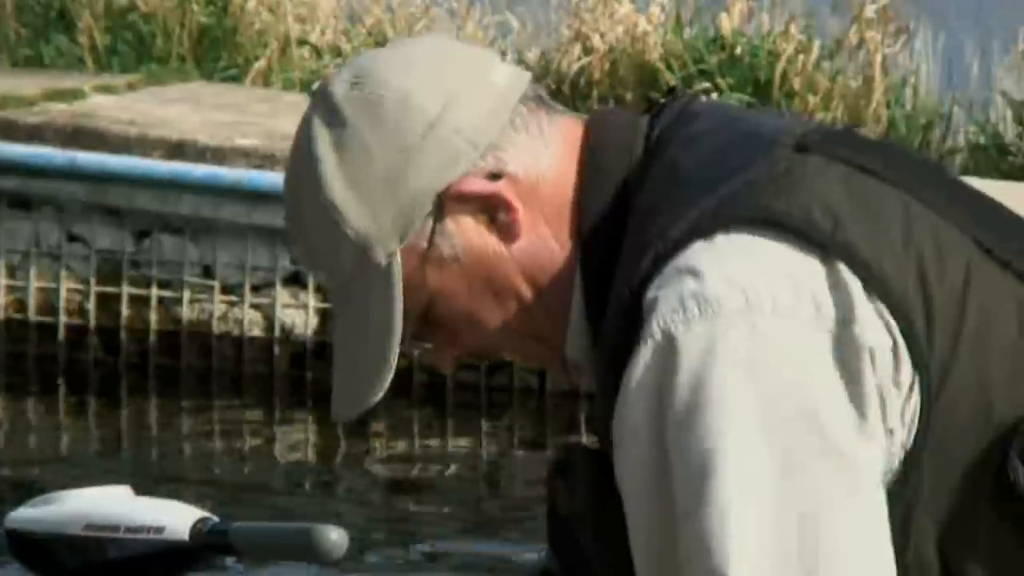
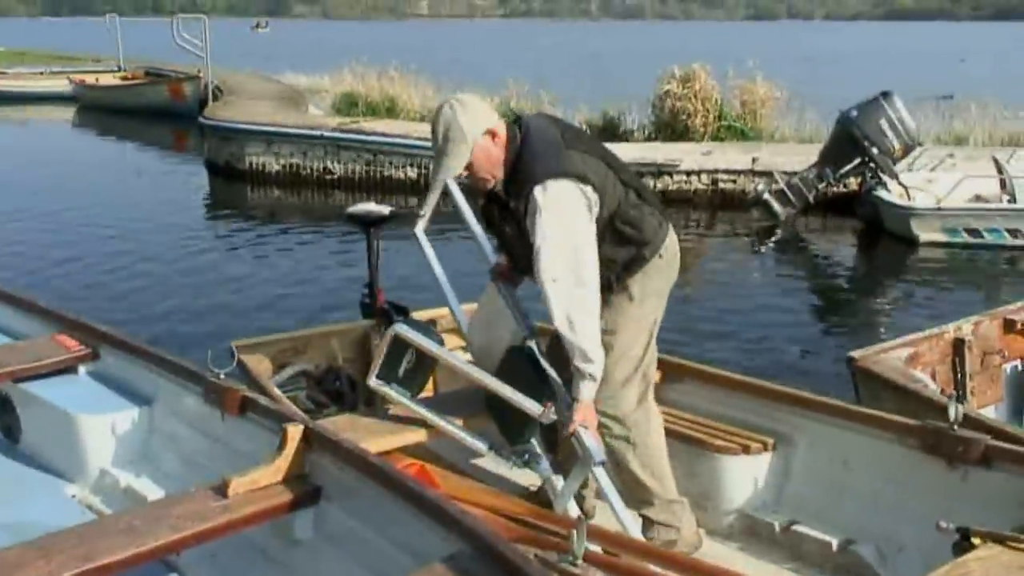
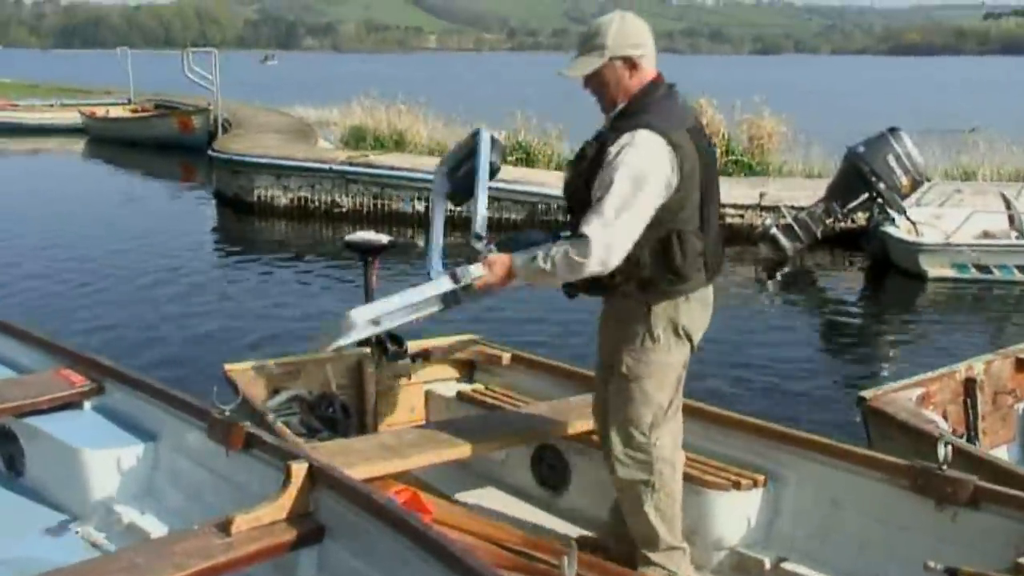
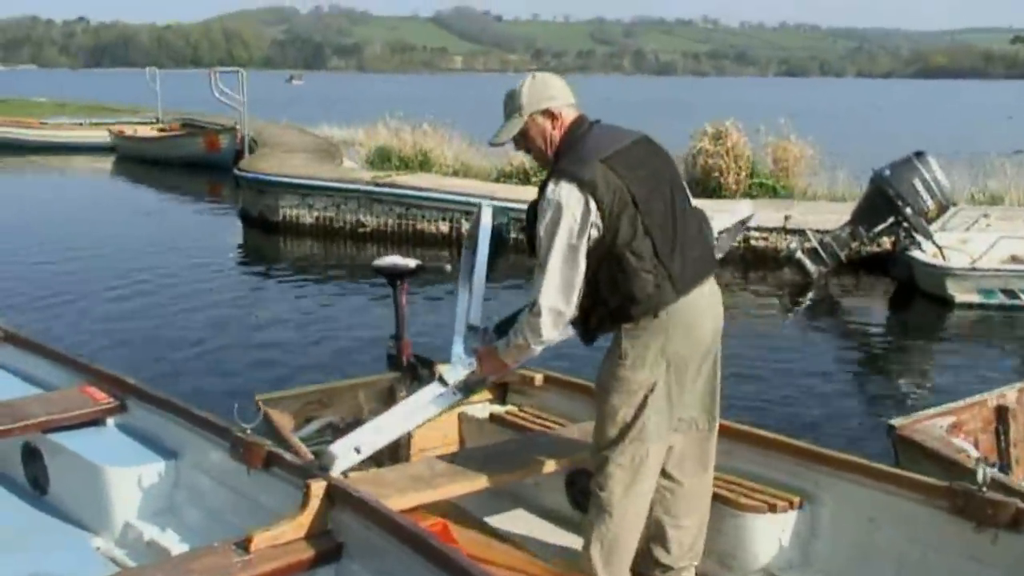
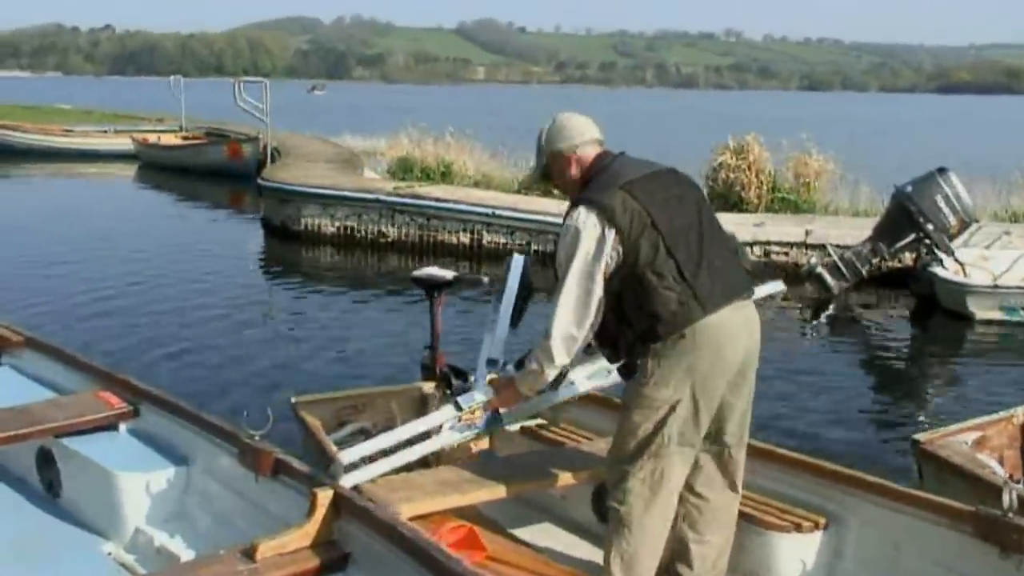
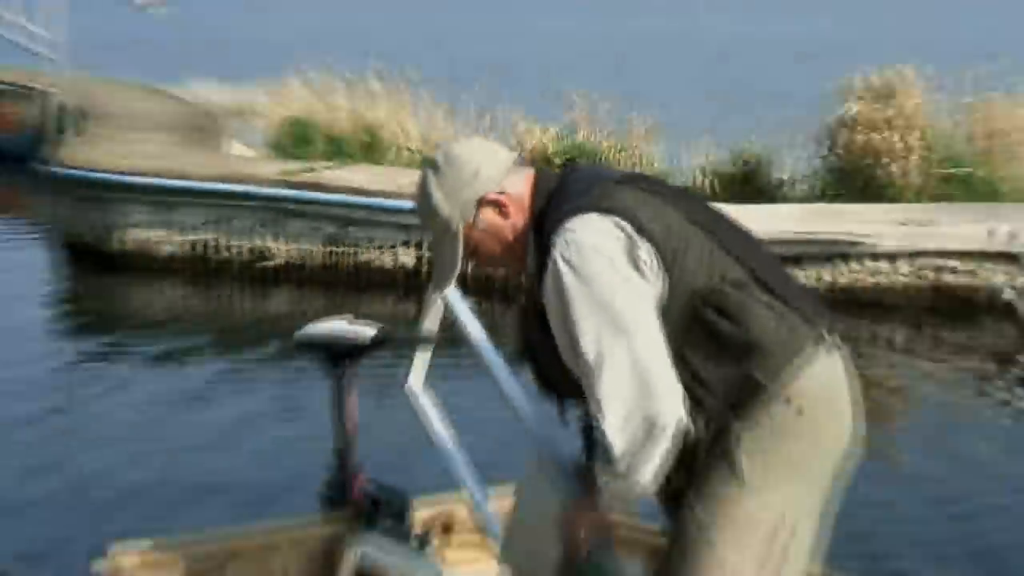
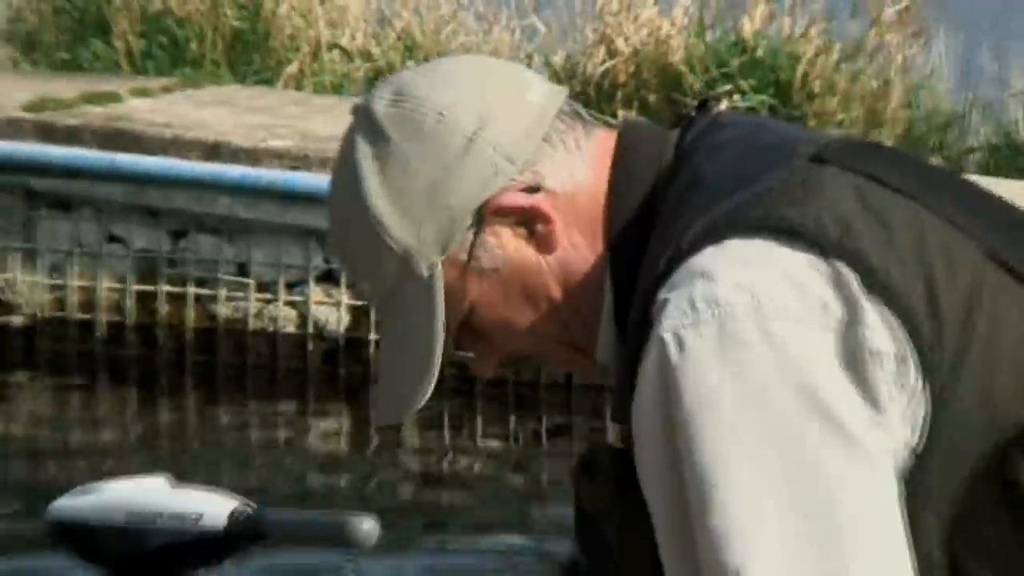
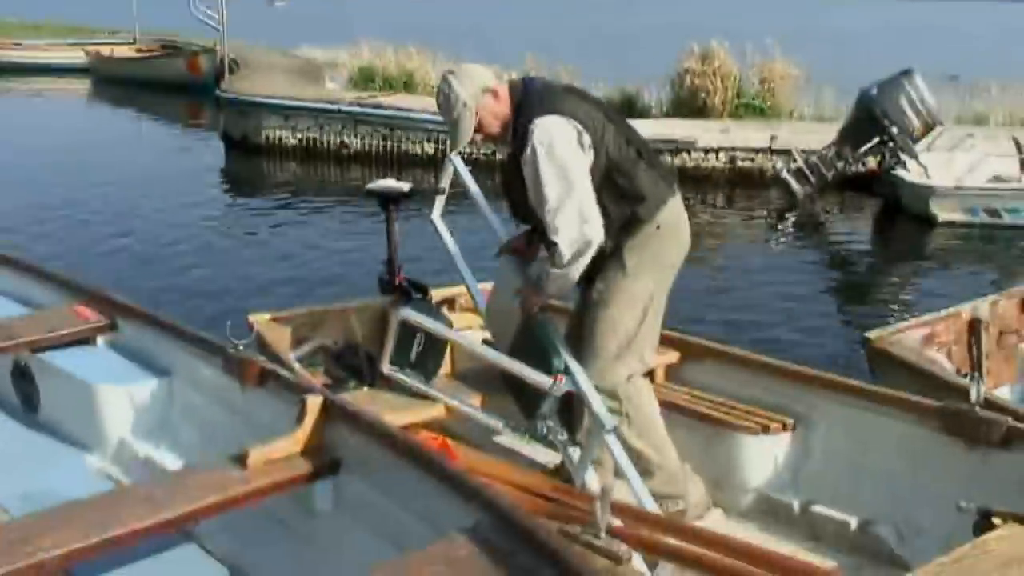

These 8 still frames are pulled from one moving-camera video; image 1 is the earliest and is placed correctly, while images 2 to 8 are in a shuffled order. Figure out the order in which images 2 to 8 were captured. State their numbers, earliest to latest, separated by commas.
7, 6, 8, 2, 3, 4, 5
